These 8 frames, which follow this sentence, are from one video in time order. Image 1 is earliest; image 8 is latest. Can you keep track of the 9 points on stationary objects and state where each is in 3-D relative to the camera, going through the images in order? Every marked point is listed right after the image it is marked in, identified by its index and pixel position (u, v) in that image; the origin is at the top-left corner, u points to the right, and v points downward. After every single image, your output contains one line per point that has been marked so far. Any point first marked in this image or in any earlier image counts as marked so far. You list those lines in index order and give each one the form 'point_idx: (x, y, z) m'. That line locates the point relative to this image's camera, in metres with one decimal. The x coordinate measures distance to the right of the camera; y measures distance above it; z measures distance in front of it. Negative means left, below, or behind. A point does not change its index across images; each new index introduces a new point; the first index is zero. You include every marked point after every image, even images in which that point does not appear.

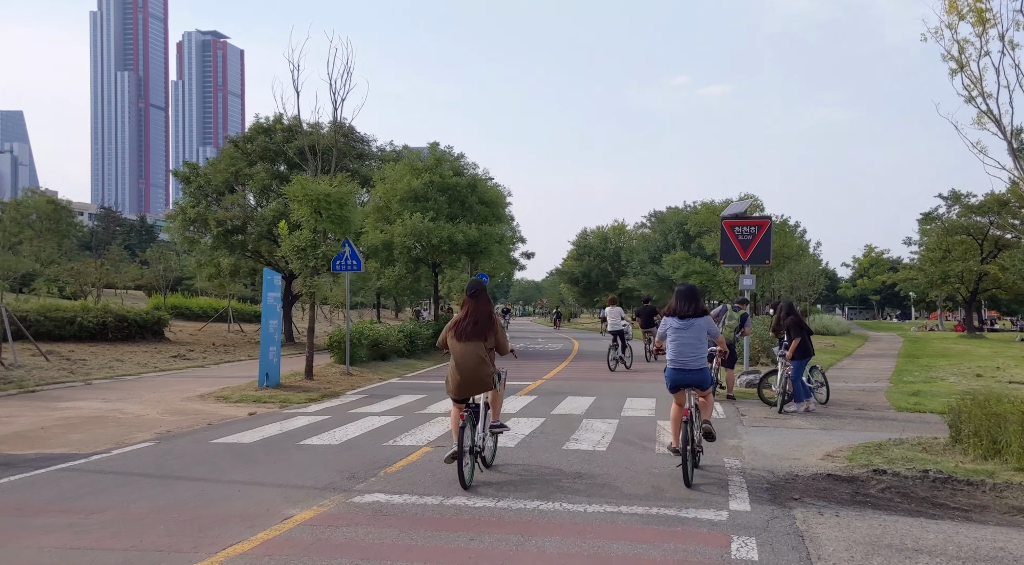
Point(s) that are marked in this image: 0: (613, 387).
0: (+1.9, -2.0, +19.8) m
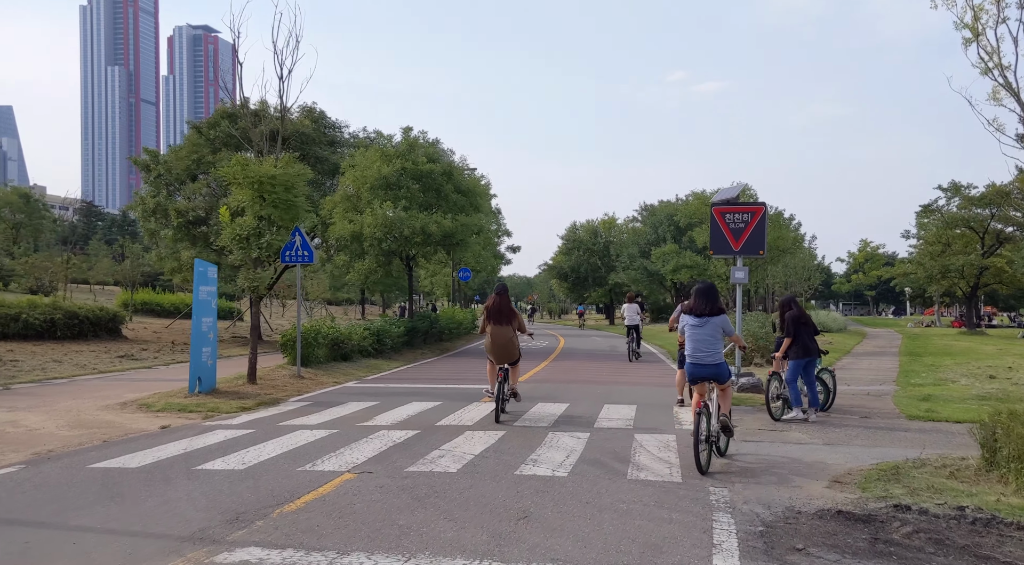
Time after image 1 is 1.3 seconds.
0: (+1.3, -1.8, +17.8) m
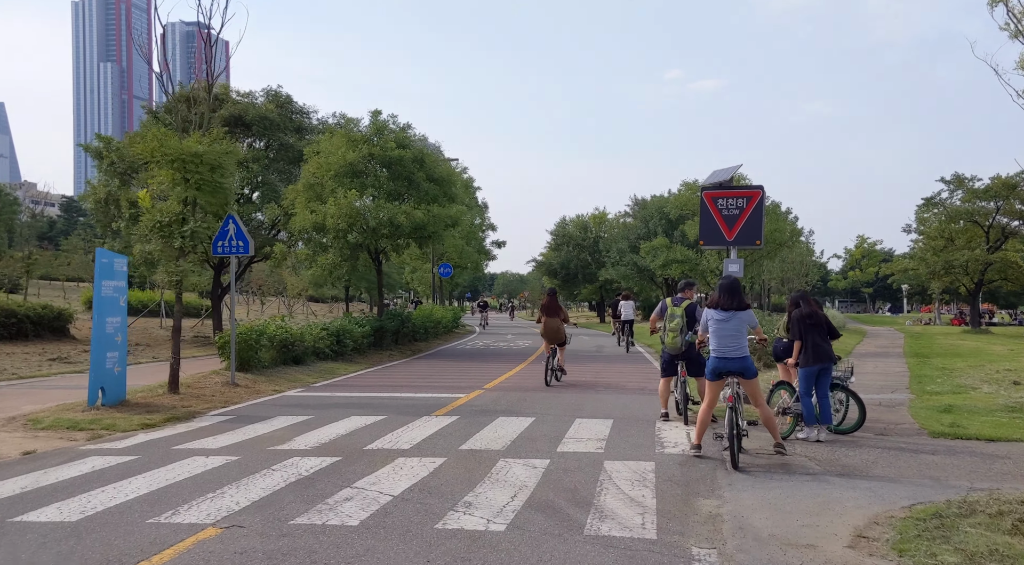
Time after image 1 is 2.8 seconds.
0: (+0.8, -1.8, +15.6) m
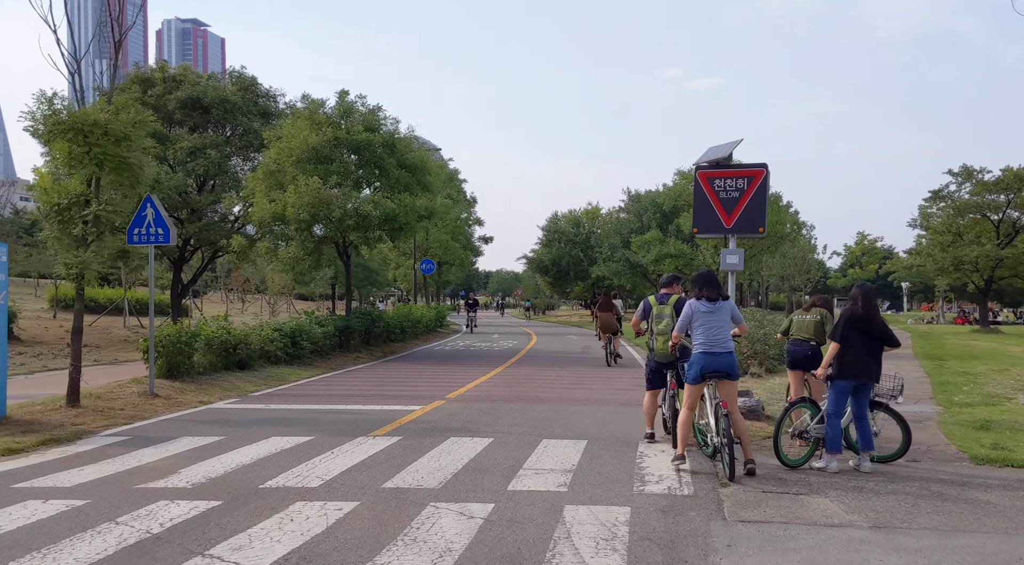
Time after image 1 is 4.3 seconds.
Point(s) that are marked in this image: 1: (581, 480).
0: (+0.3, -1.7, +13.3) m
1: (+0.6, -1.6, +8.6) m
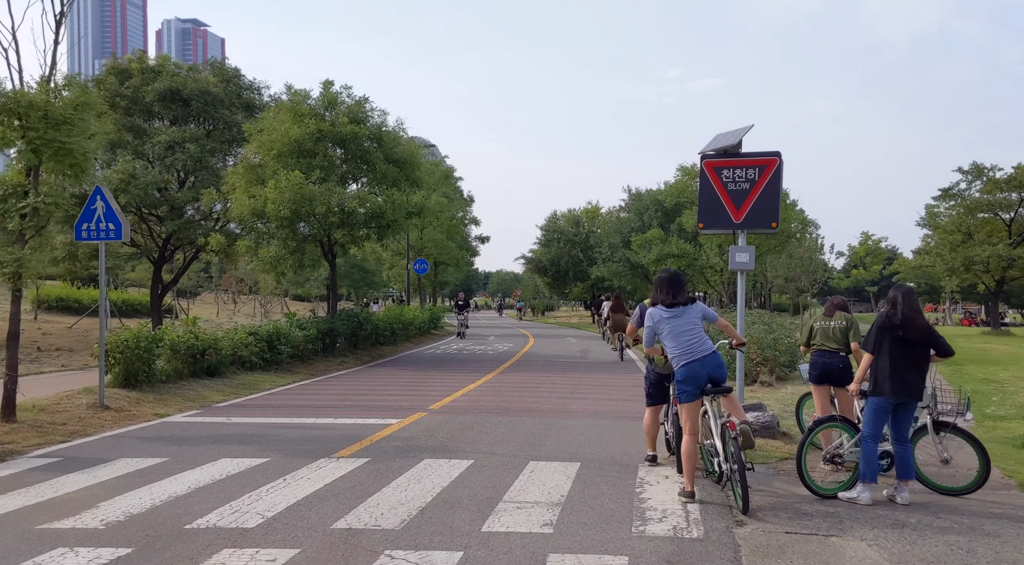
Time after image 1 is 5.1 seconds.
0: (+0.1, -1.7, +12.0) m
1: (+0.4, -1.6, +7.3) m
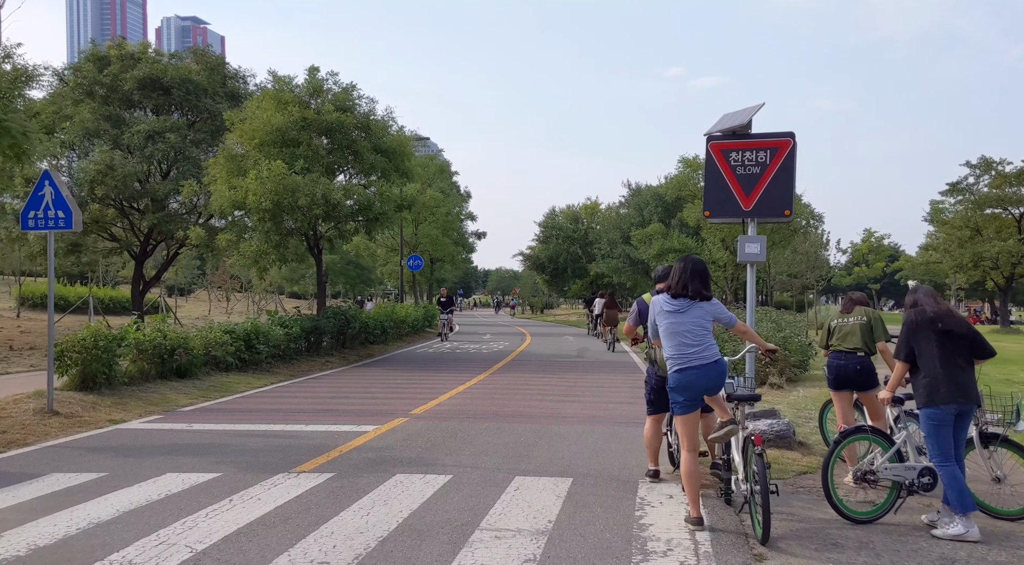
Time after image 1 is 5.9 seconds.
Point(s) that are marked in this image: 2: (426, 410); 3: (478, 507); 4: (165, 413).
0: (0.0, -1.6, +10.8) m
1: (+0.3, -1.6, +6.1) m
2: (-1.1, -1.6, +13.3) m
3: (-0.2, -1.6, +7.4) m
4: (-4.3, -1.6, +13.0) m
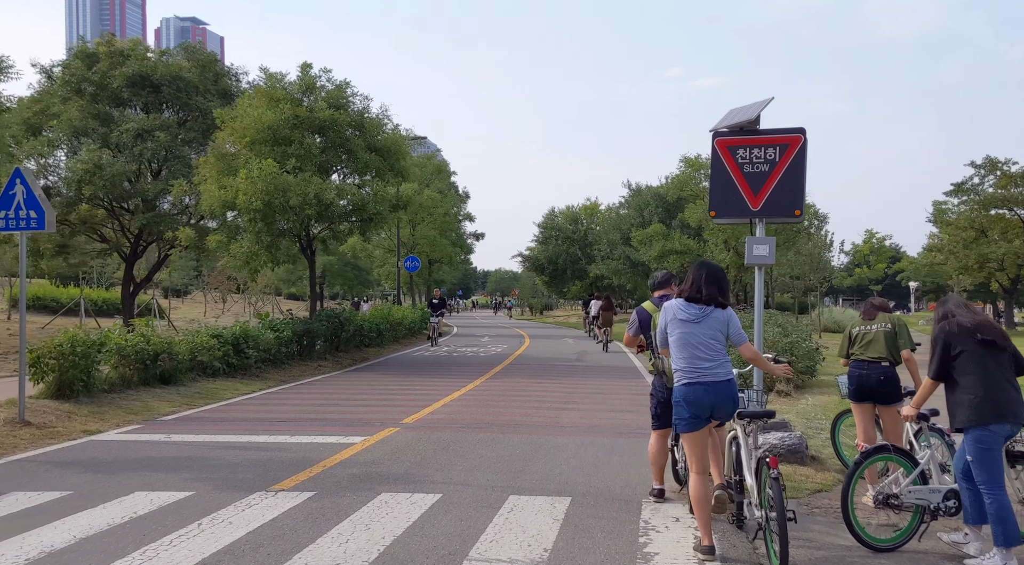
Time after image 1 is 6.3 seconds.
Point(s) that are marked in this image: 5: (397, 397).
0: (-0.1, -1.7, +10.3) m
1: (+0.2, -1.6, +5.5) m
2: (-1.1, -1.7, +12.7) m
3: (-0.3, -1.6, +6.8) m
4: (-4.4, -1.7, +12.5) m
5: (-1.8, -1.7, +15.8) m
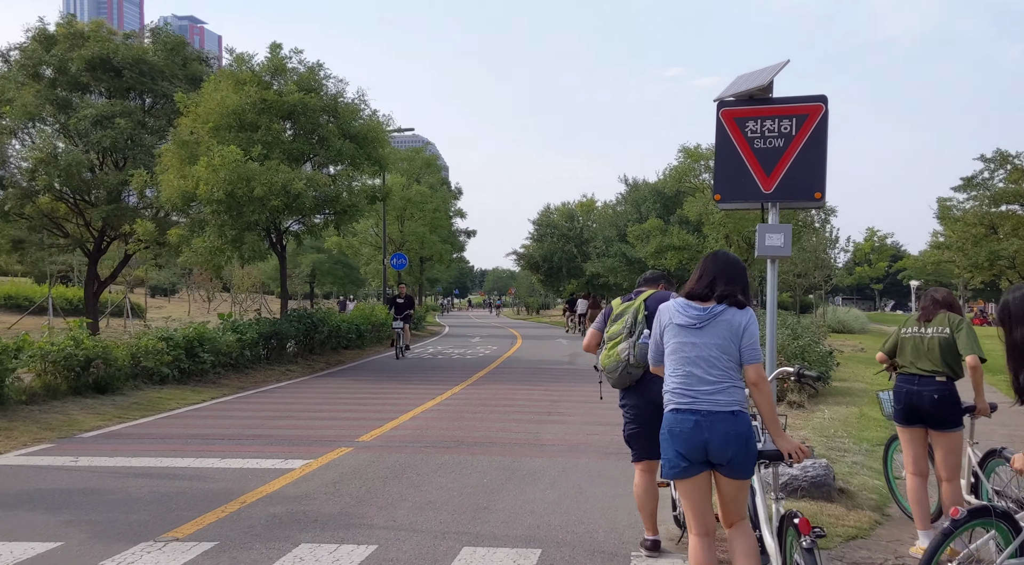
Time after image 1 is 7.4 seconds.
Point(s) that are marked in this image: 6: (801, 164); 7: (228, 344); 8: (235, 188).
0: (-0.4, -1.6, +8.6) m
1: (0.0, -1.6, +3.8) m
2: (-1.4, -1.6, +11.0) m
3: (-0.6, -1.6, +5.1) m
4: (-4.6, -1.6, +10.8) m
5: (-2.0, -1.7, +14.1) m
6: (+2.4, +1.0, +8.6) m
7: (-4.8, -1.1, +17.6) m
8: (-5.2, +1.8, +19.7) m
